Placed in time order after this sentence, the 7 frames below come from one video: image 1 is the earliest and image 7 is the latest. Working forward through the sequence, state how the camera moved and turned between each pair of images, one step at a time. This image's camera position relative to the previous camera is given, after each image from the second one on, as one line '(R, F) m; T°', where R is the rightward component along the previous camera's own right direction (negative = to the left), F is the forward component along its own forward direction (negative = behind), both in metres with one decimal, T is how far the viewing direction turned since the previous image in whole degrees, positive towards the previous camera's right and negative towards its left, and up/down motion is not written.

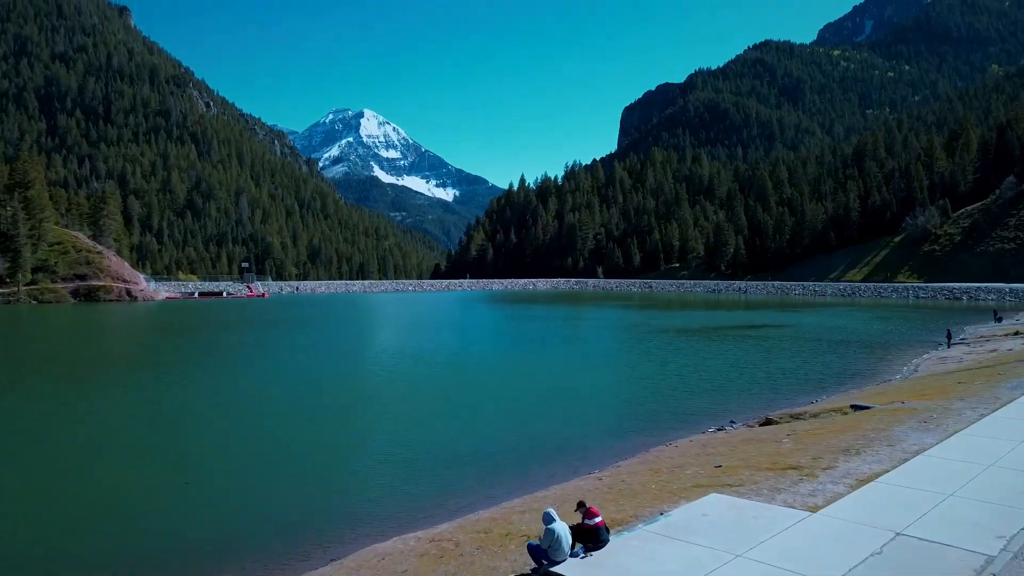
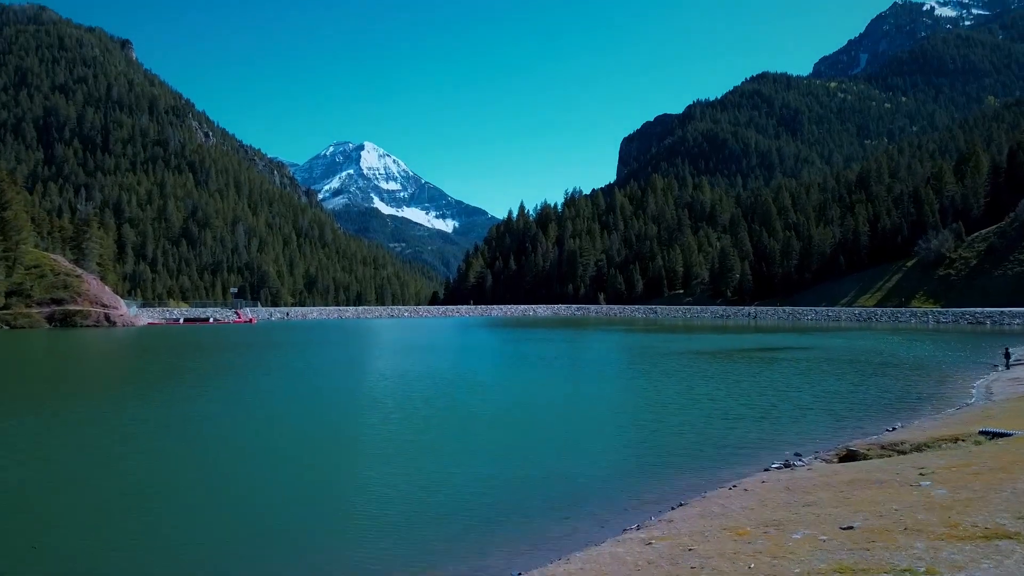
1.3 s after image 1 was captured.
(0.0, +3.8) m; 0°
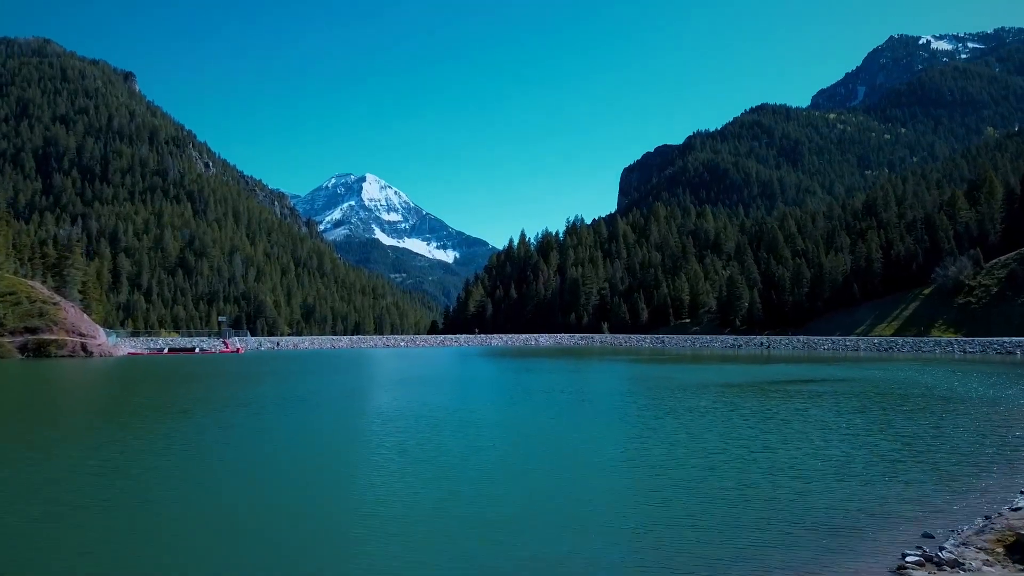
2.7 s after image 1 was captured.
(0.0, +4.0) m; 0°
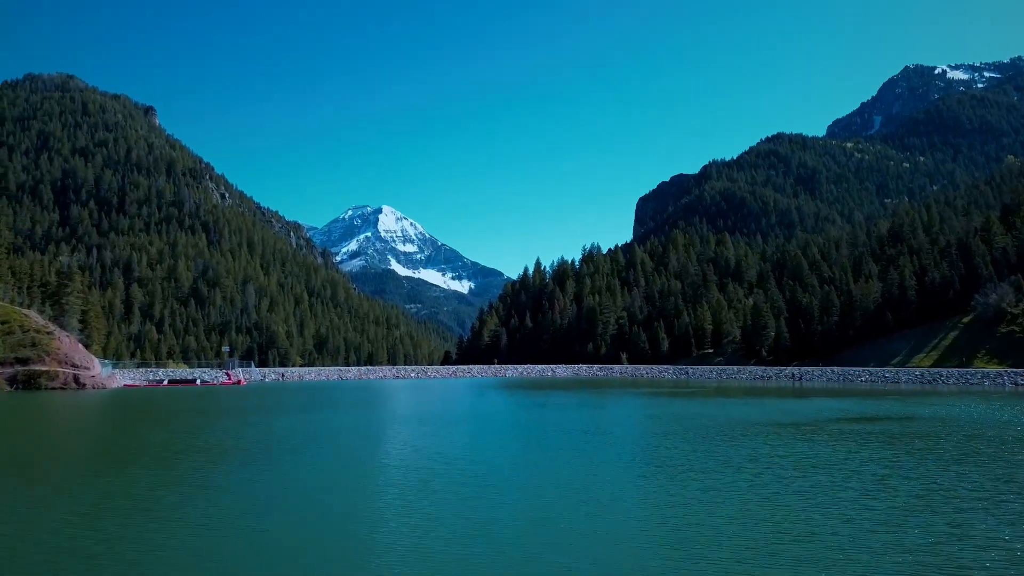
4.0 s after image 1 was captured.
(0.0, +4.1) m; -1°
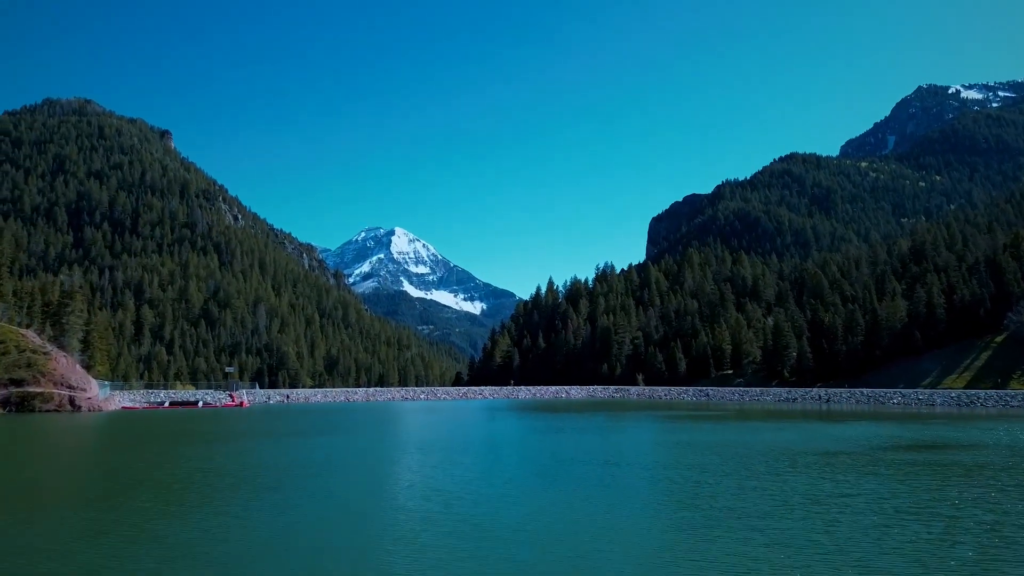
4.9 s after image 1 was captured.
(0.0, +2.9) m; -1°
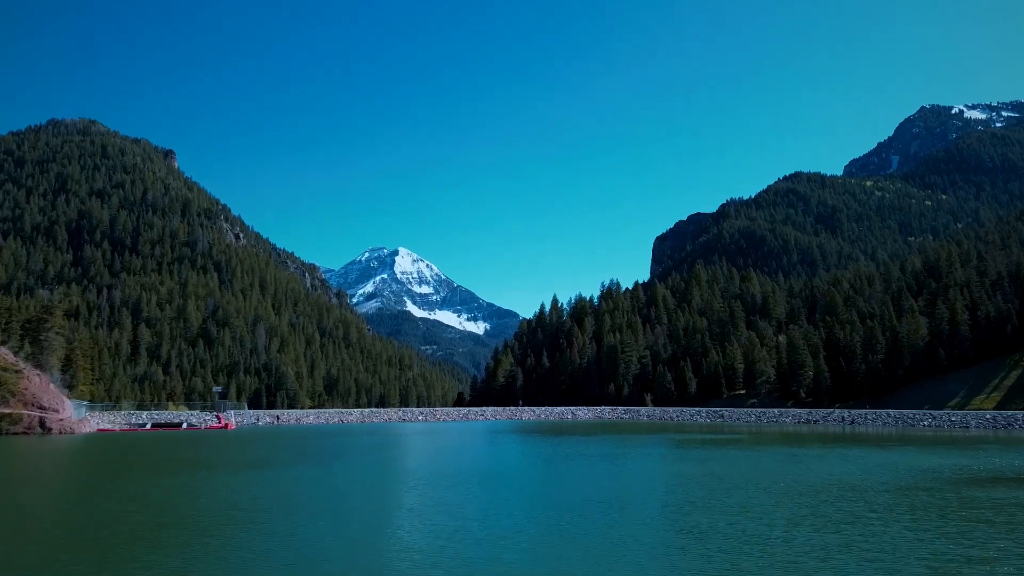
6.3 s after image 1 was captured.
(+0.1, +4.3) m; 0°
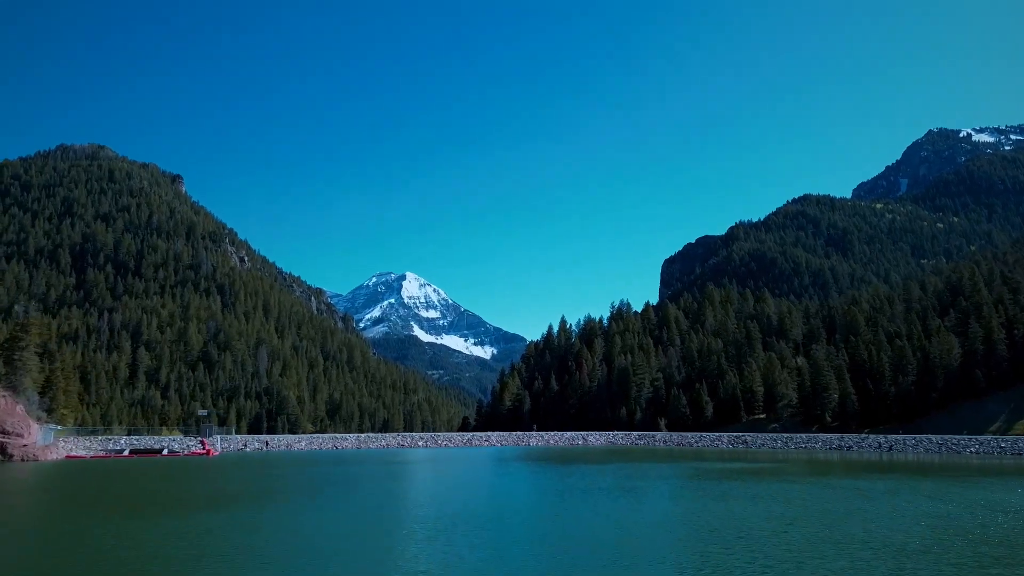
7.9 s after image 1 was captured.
(+0.2, +5.2) m; -1°
